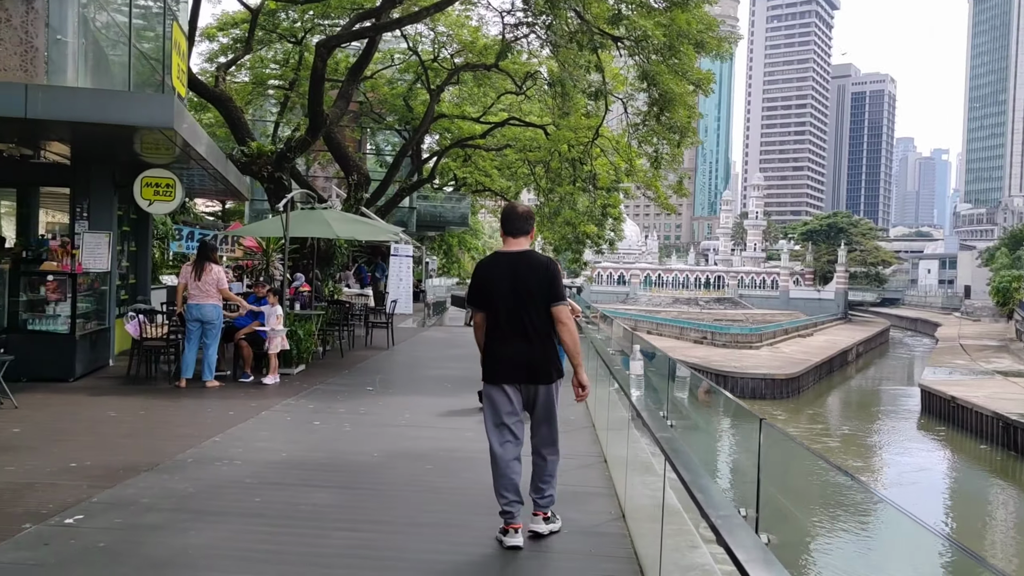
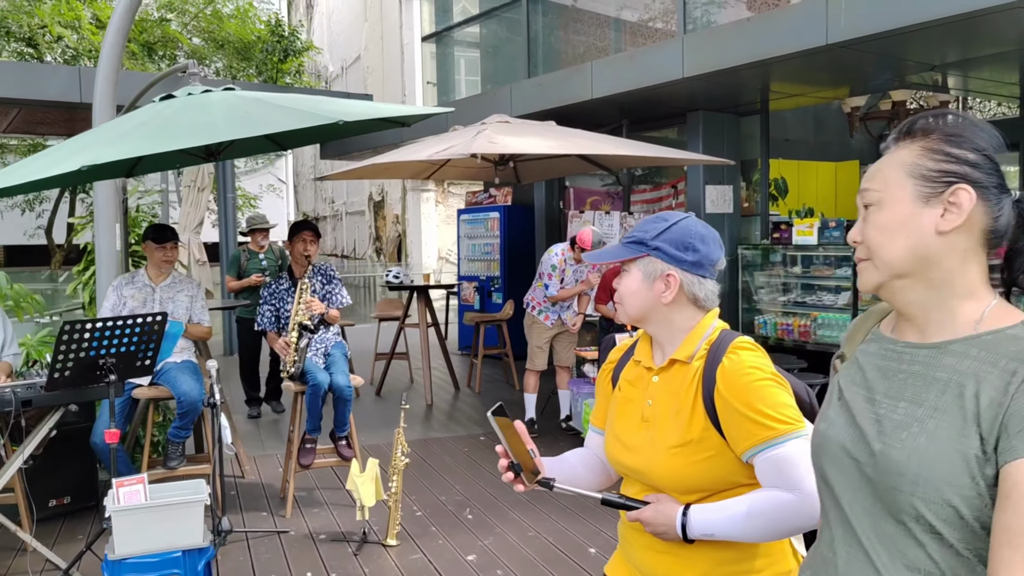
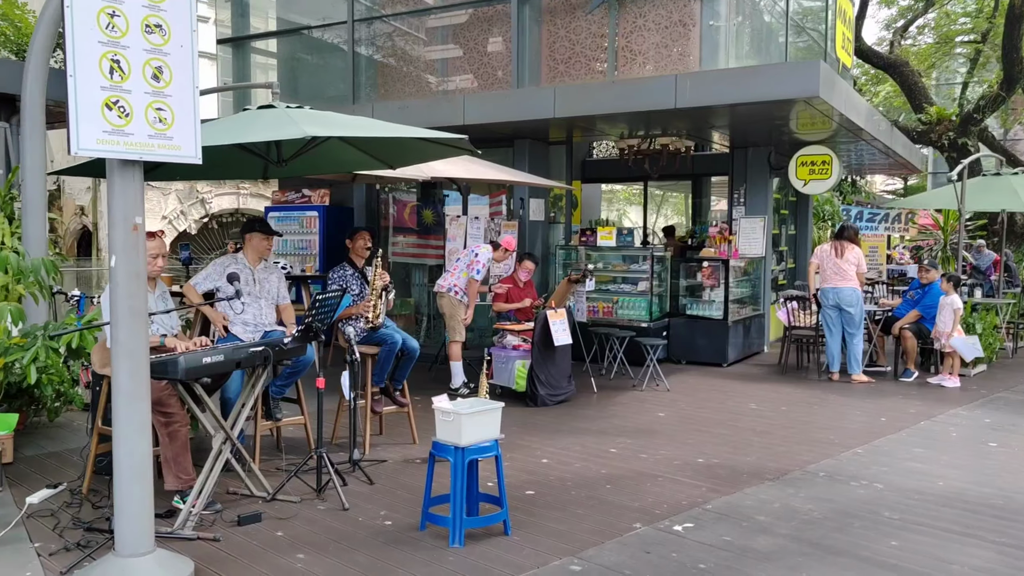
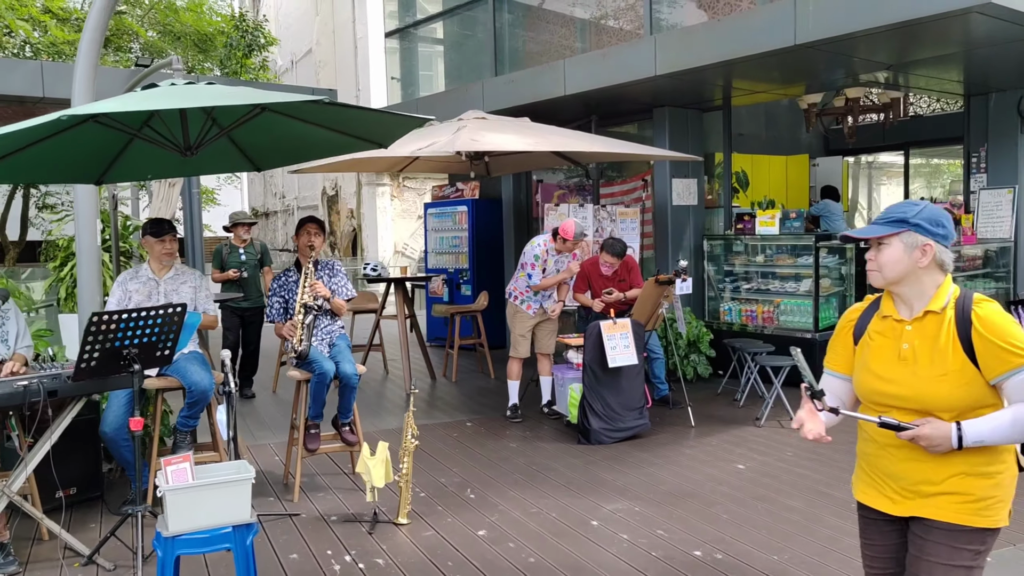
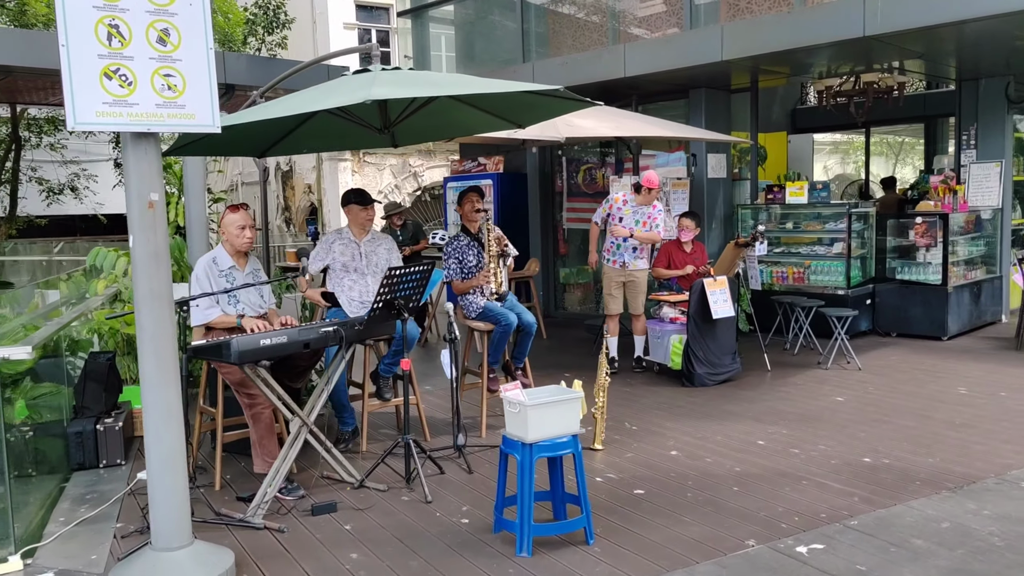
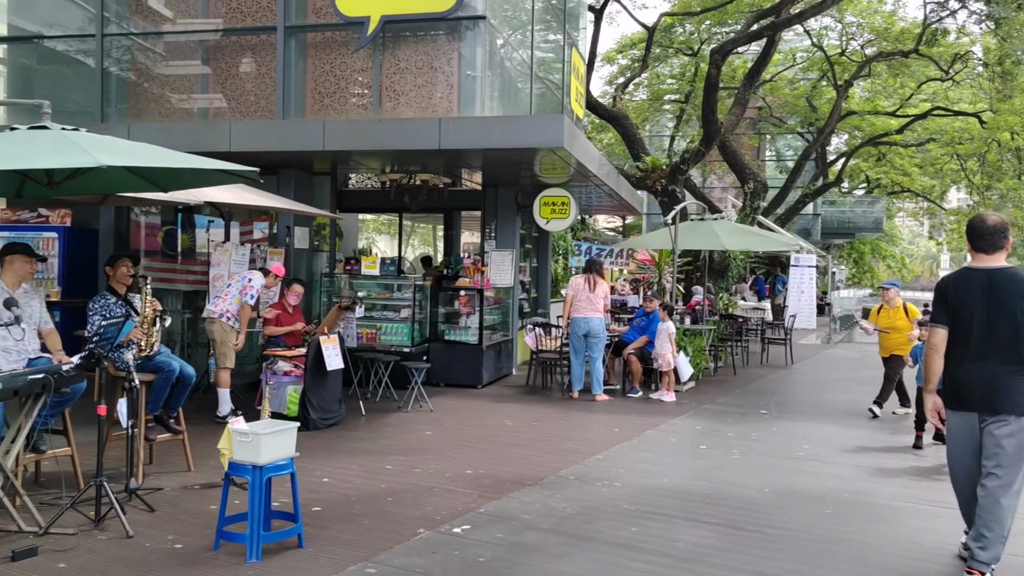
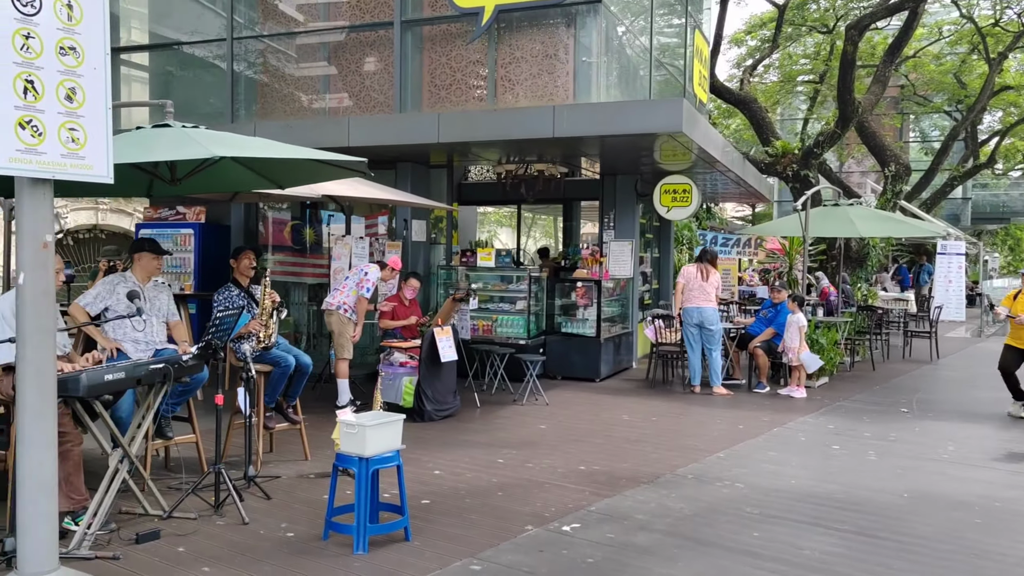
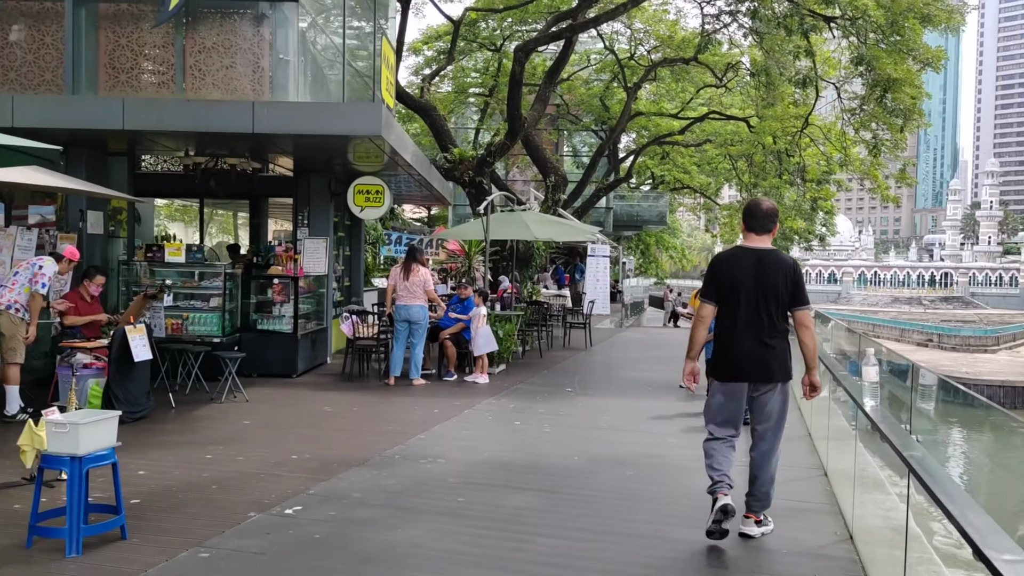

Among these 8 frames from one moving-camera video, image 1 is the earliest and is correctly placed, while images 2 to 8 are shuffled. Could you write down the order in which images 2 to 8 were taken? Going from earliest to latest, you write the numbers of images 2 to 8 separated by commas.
8, 6, 7, 3, 5, 4, 2
